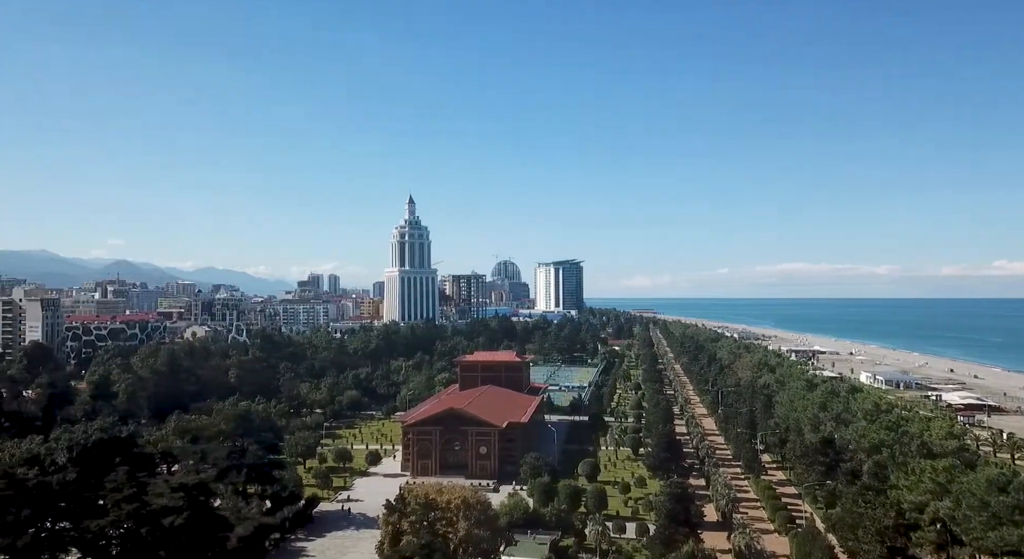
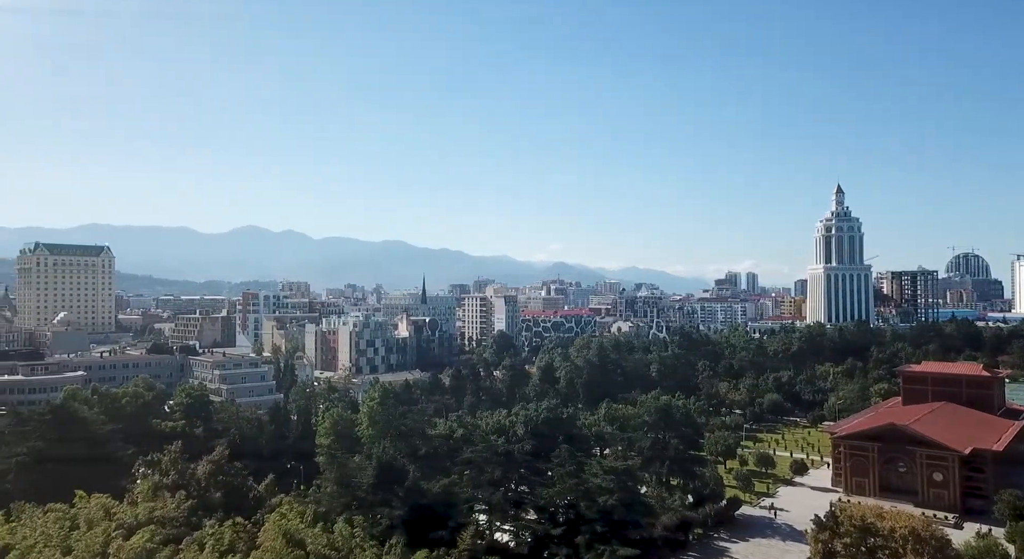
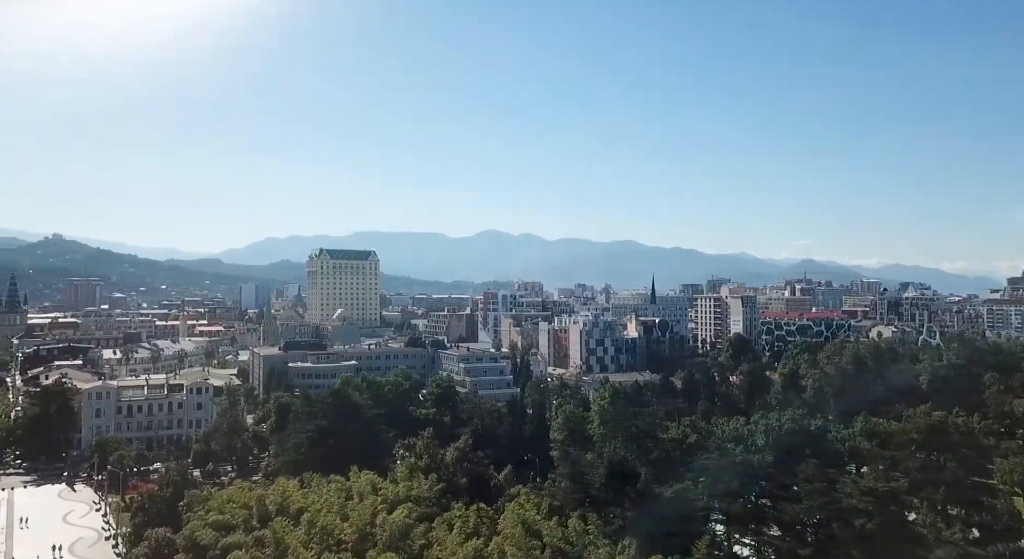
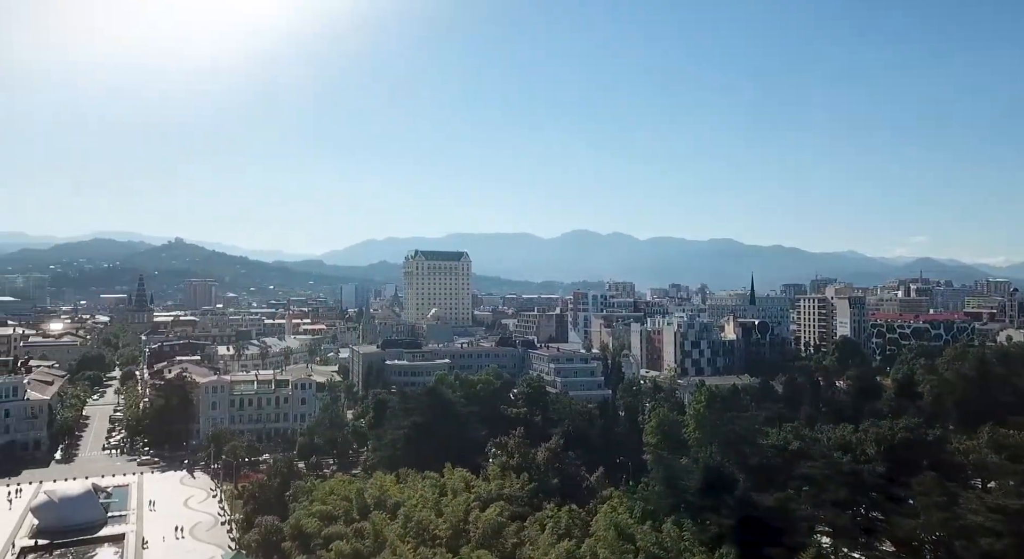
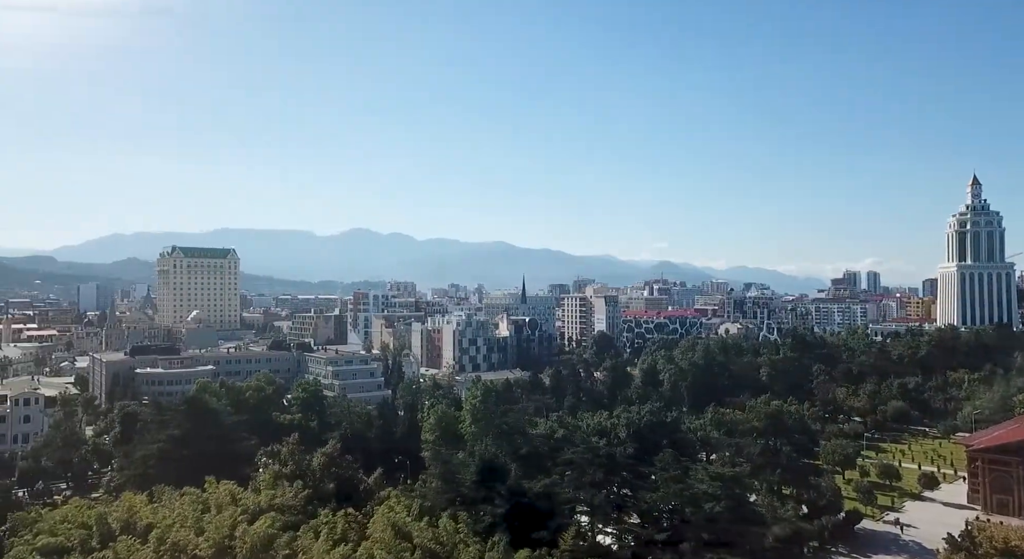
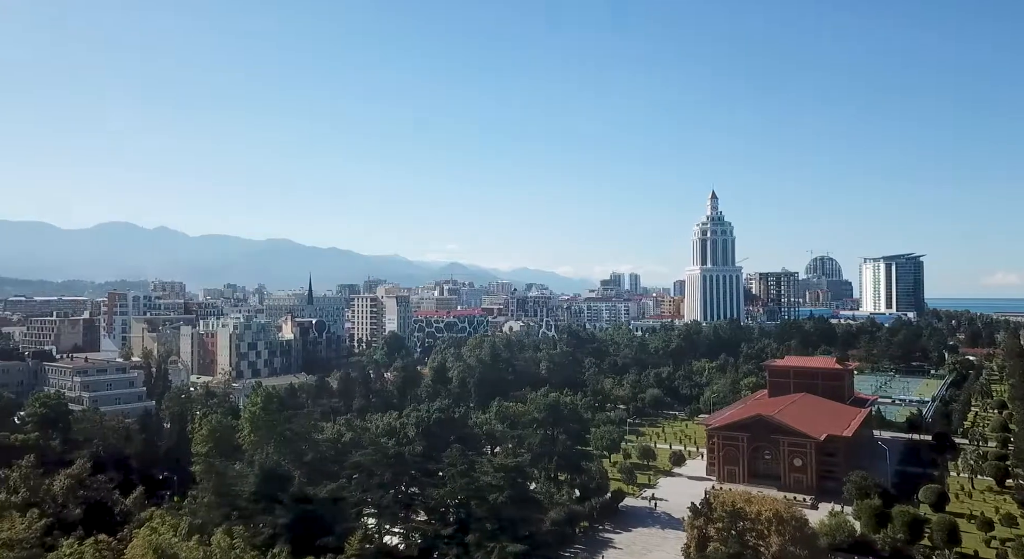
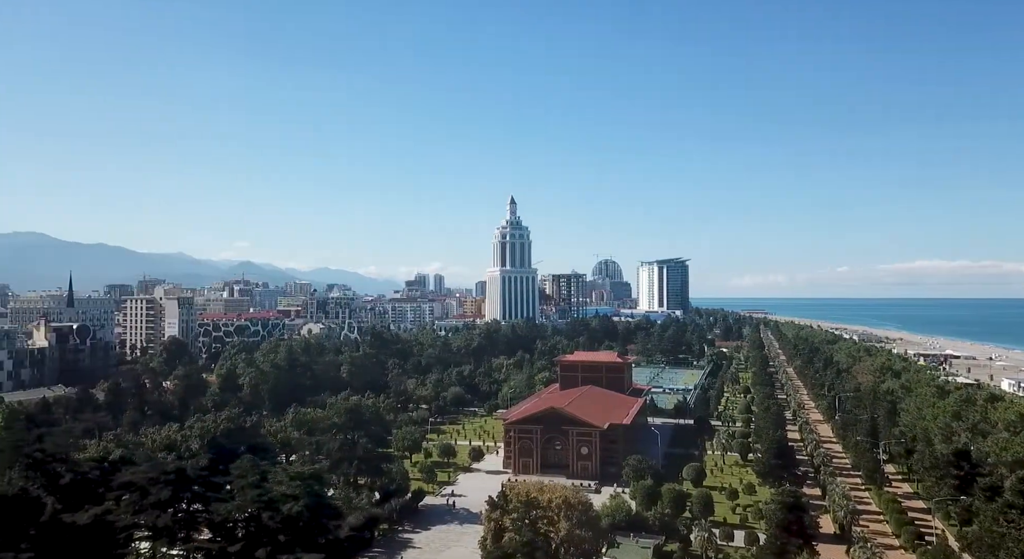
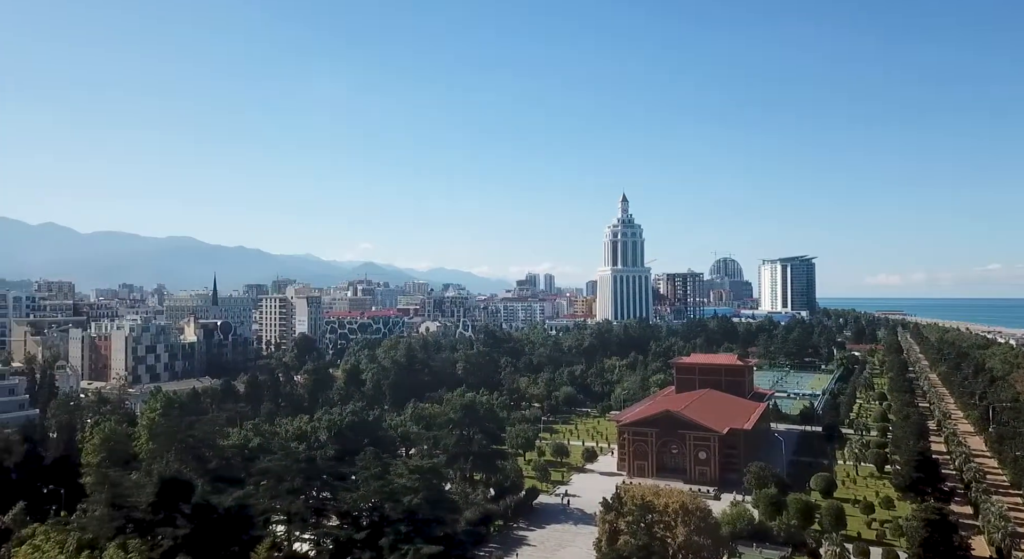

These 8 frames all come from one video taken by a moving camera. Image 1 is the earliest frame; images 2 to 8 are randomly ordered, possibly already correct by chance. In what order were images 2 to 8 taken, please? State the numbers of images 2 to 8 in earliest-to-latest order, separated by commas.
7, 8, 6, 2, 5, 3, 4
